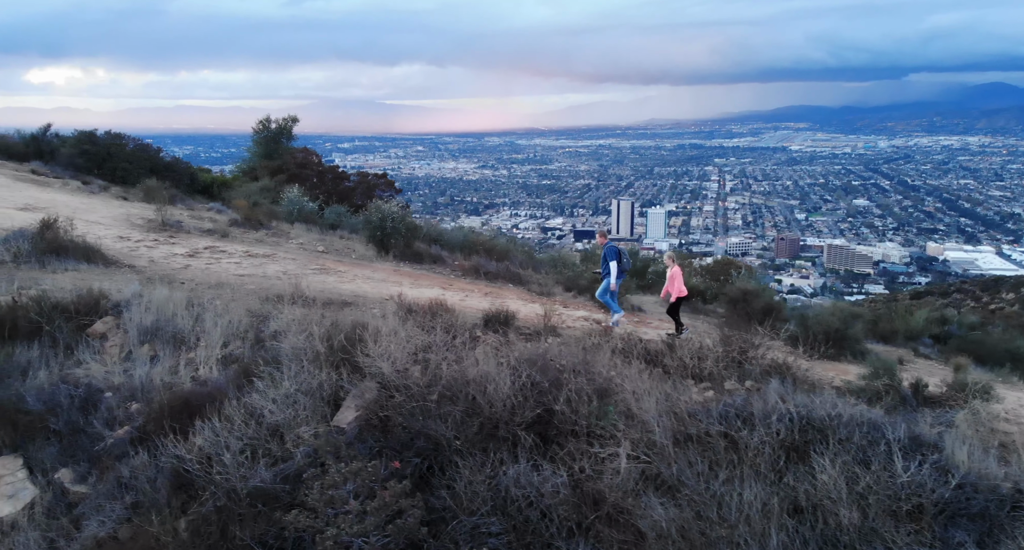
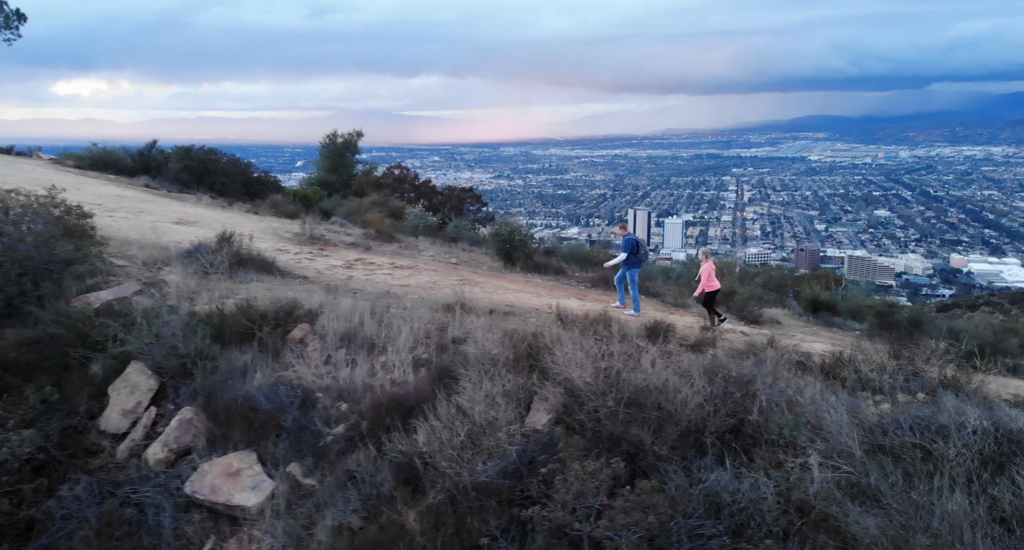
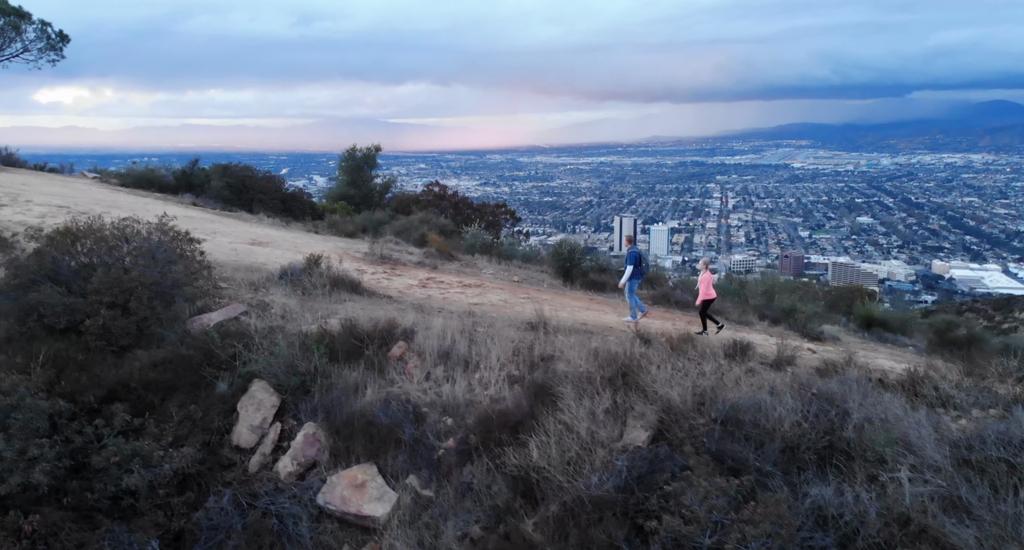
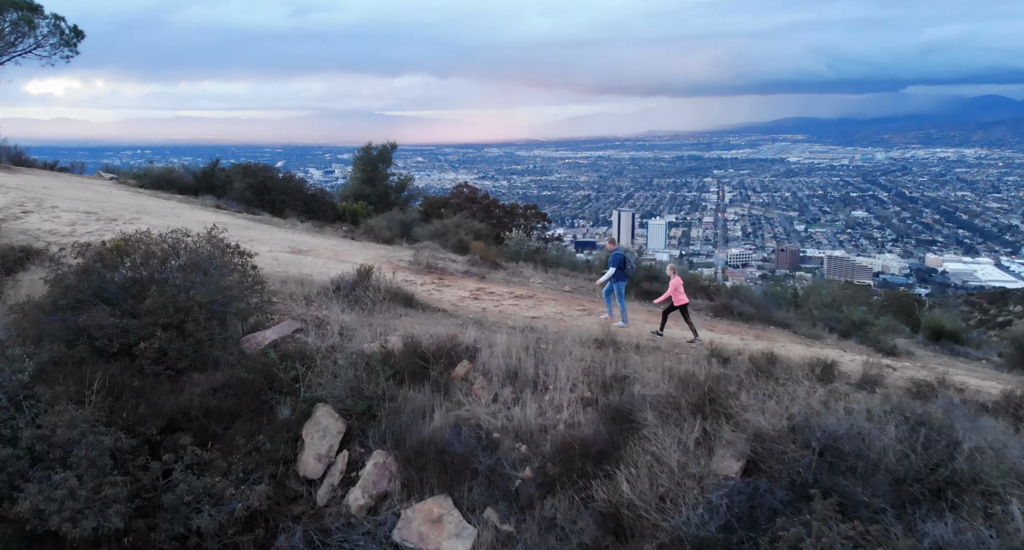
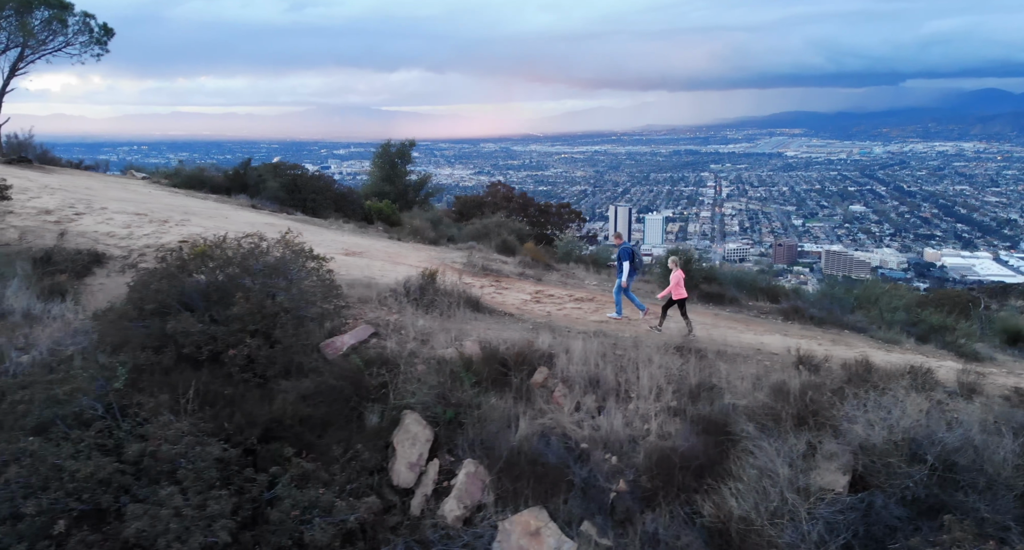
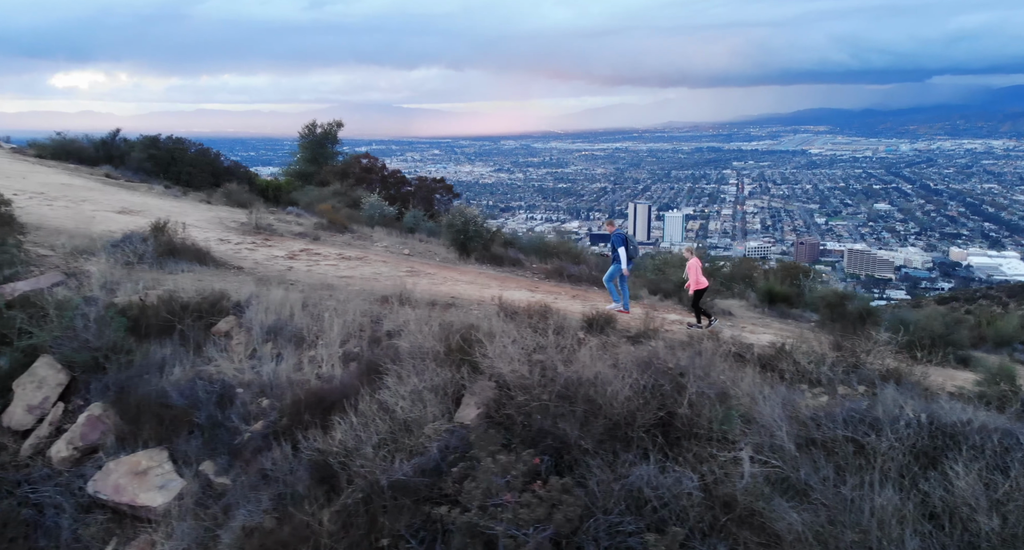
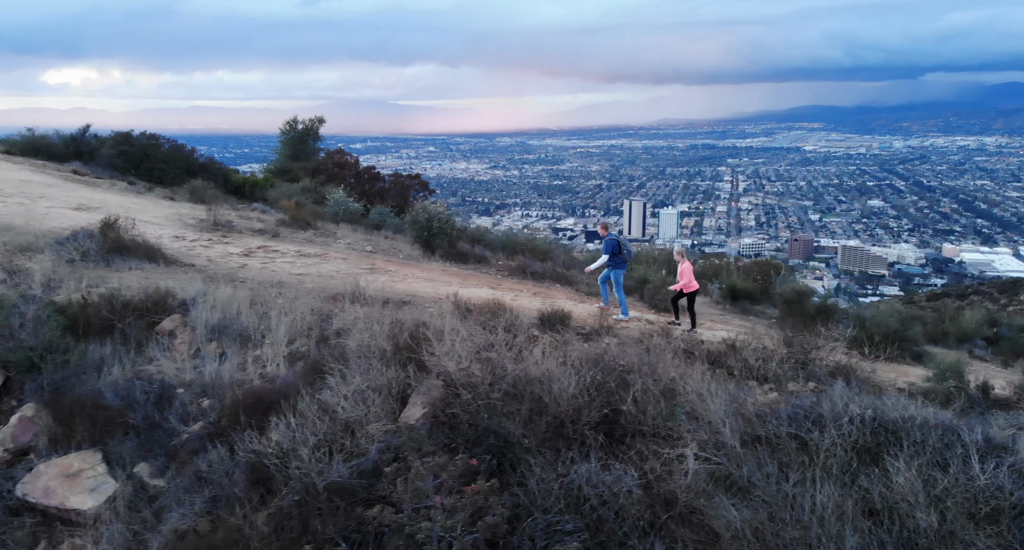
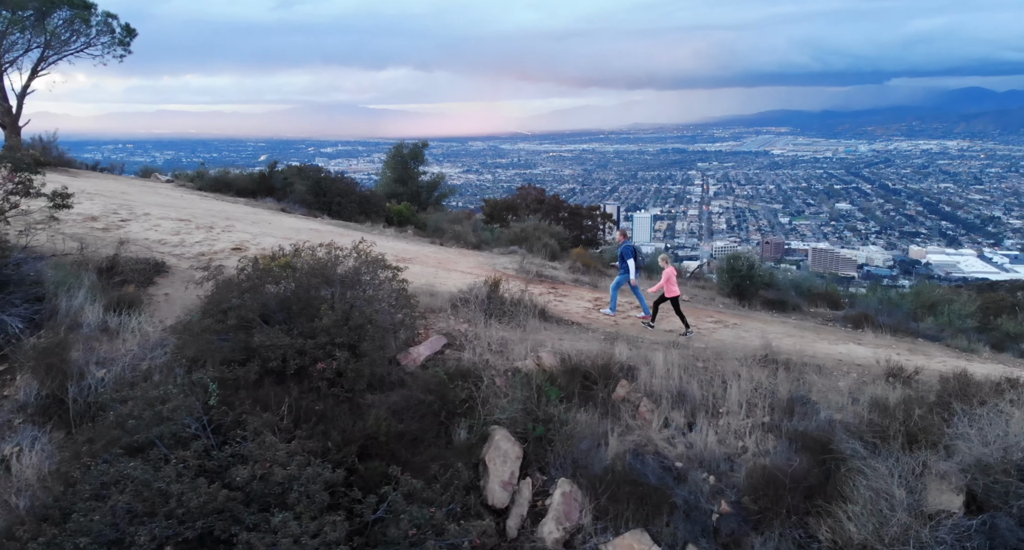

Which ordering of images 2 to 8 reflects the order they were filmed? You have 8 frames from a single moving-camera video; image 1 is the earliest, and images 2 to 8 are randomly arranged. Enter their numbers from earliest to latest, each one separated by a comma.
7, 6, 2, 3, 4, 5, 8
